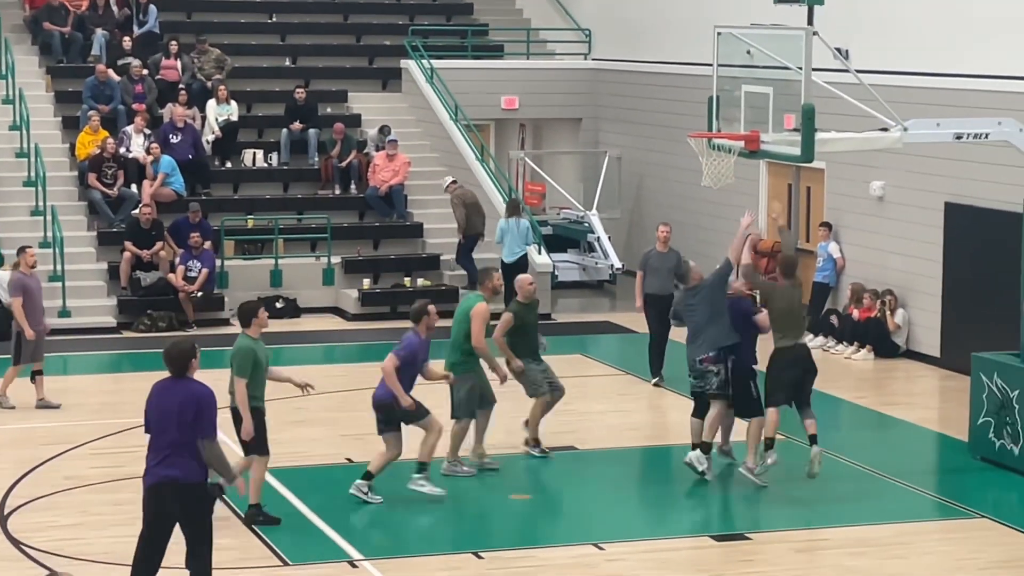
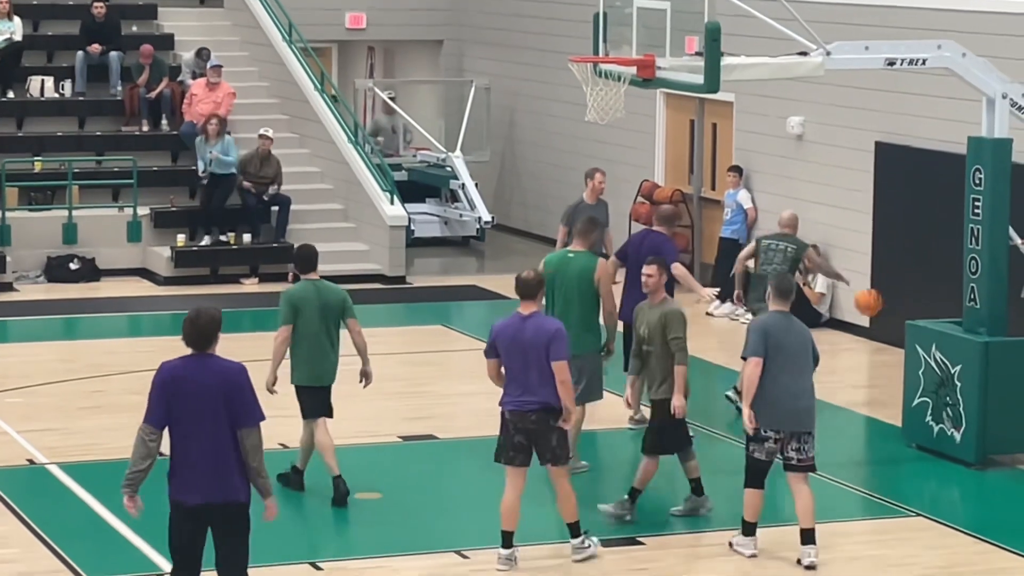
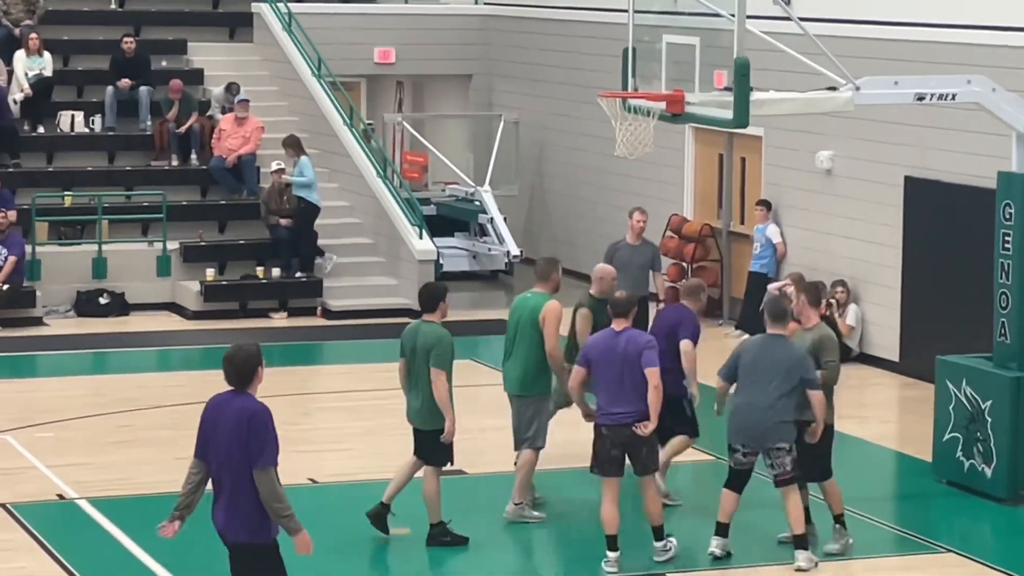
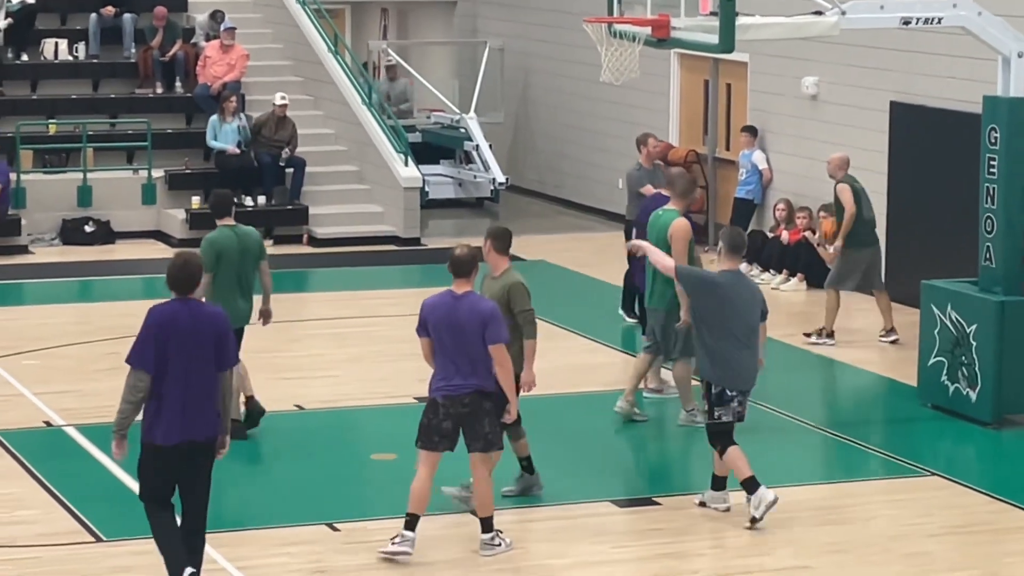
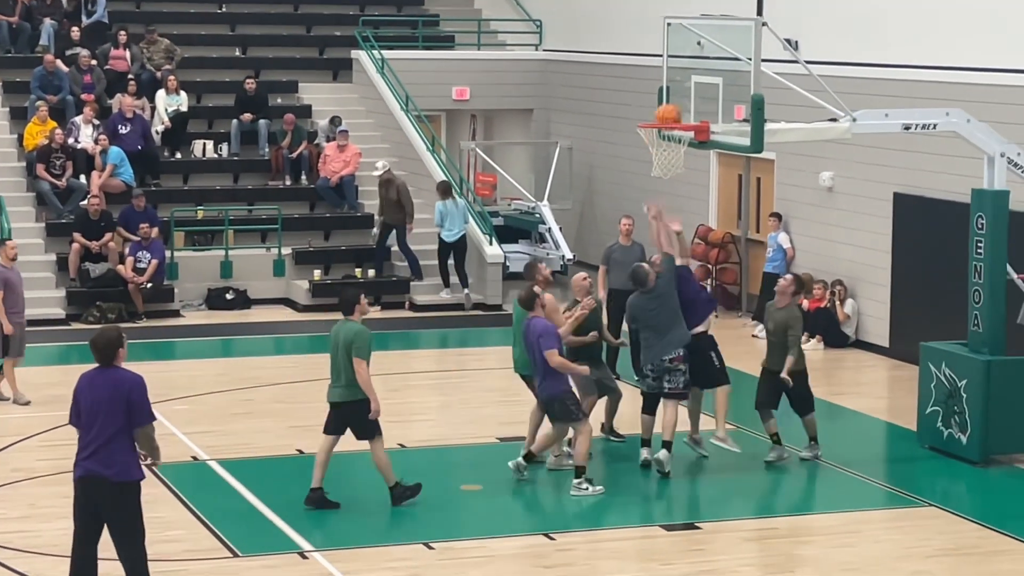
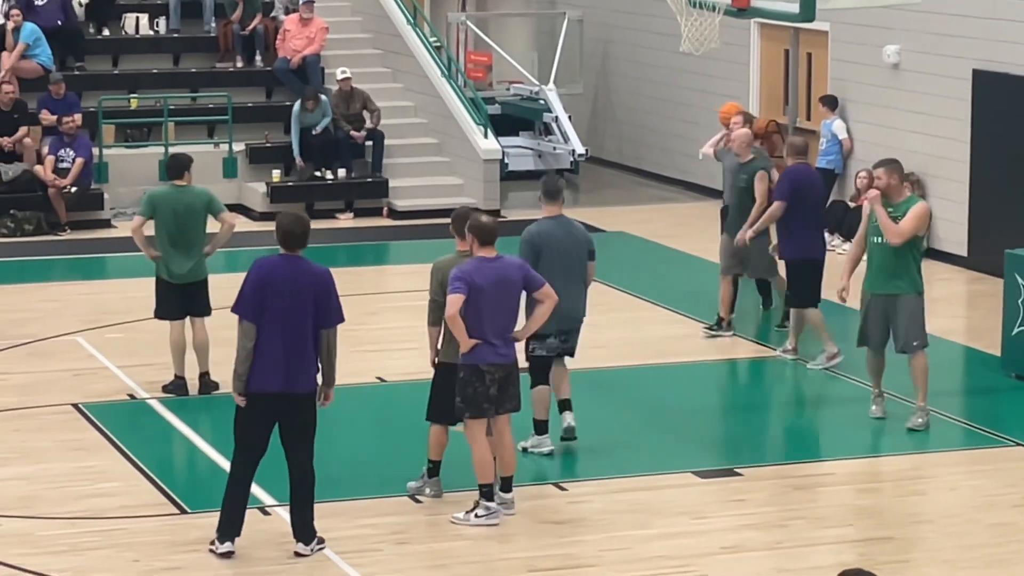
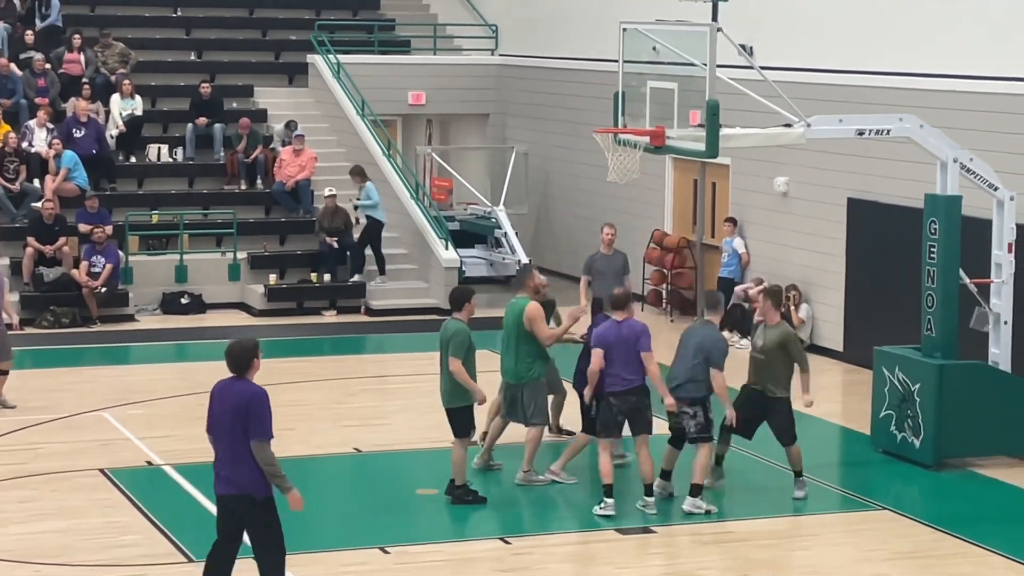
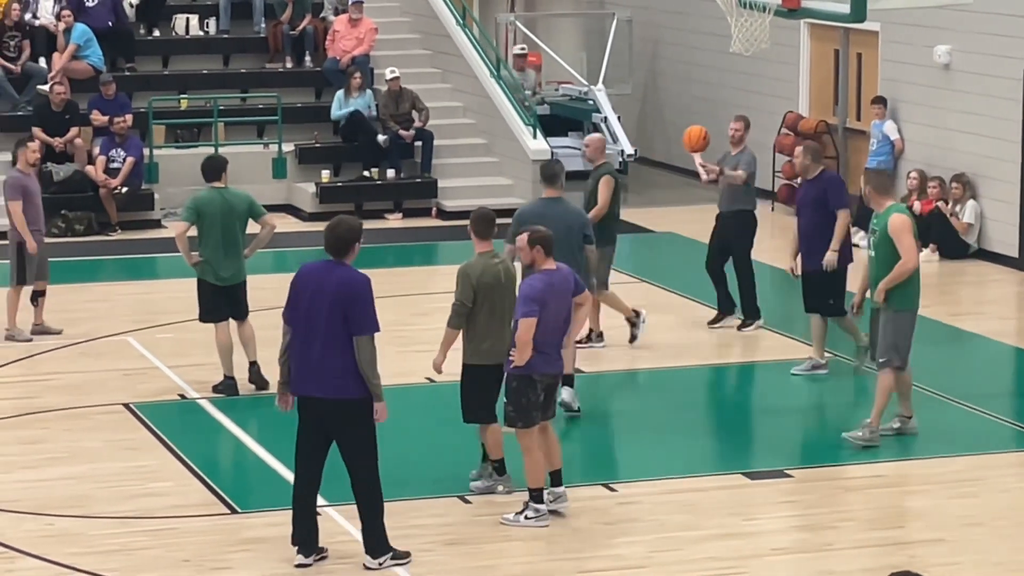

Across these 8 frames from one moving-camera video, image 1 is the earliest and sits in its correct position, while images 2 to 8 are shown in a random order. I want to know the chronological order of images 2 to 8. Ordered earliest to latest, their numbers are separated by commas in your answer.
5, 7, 3, 2, 4, 6, 8
